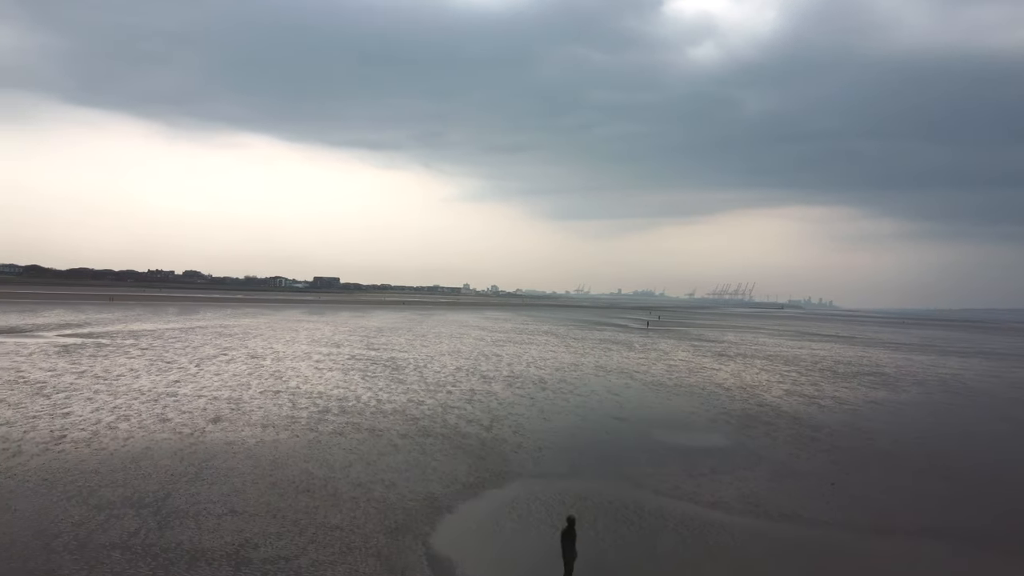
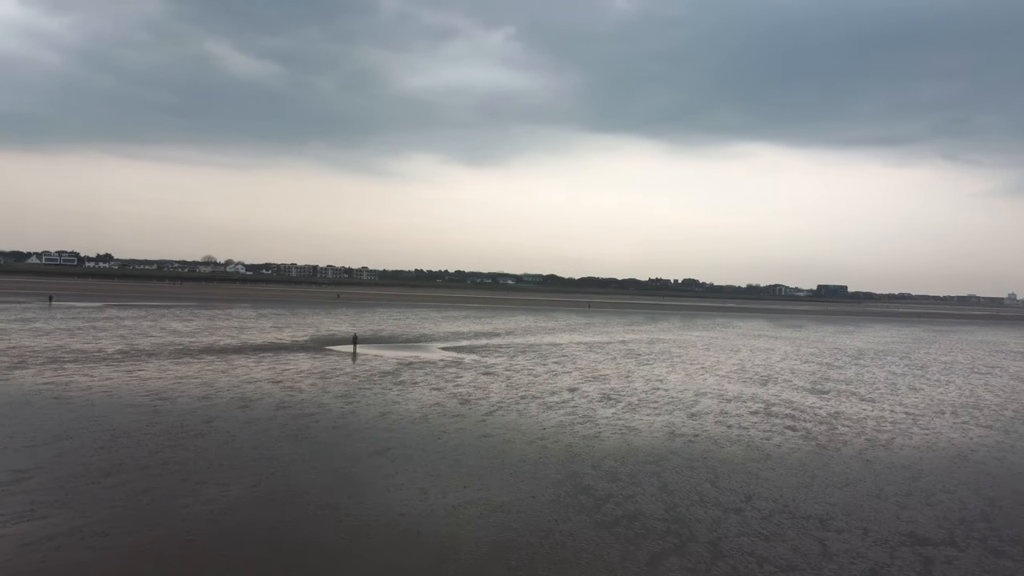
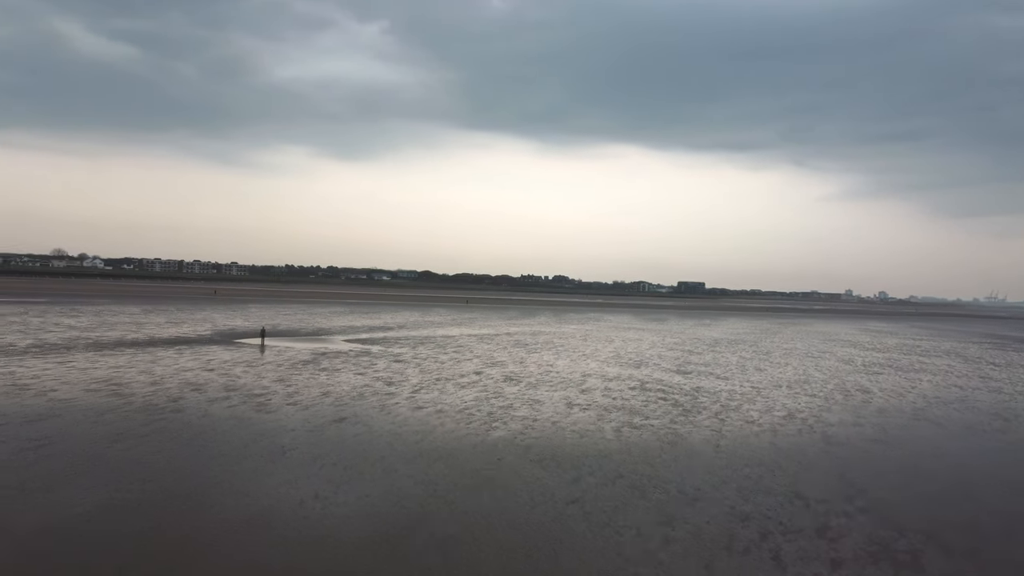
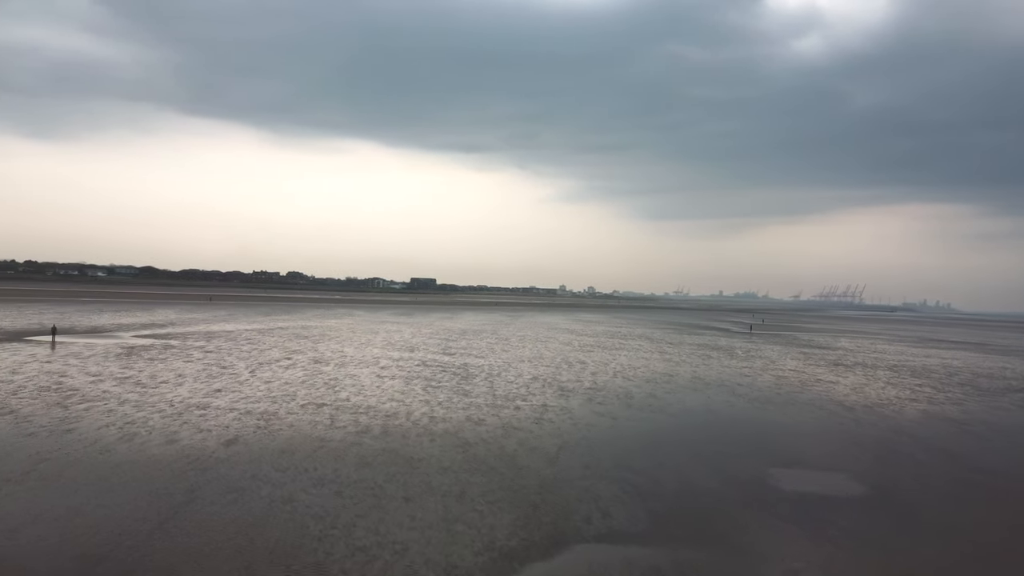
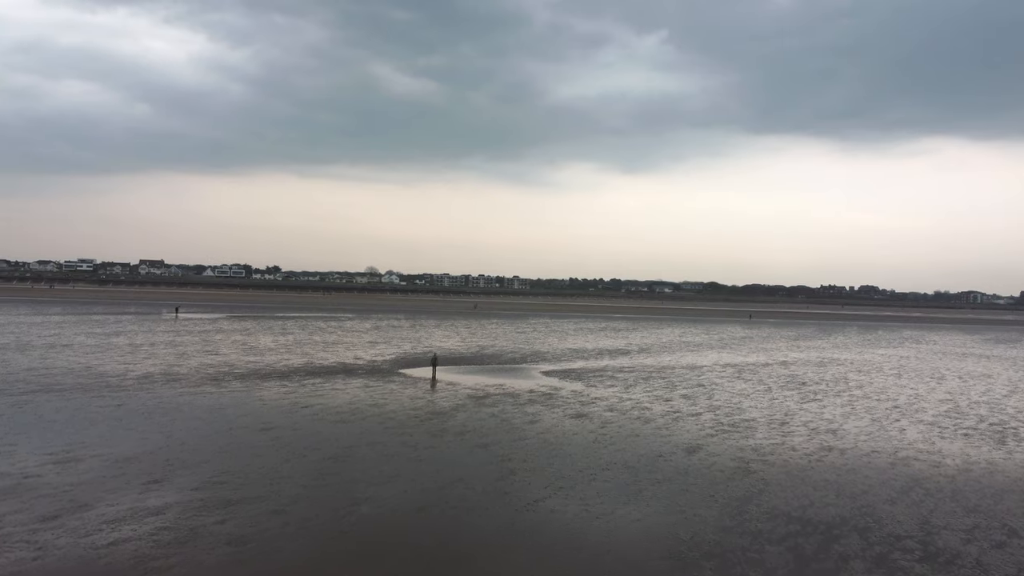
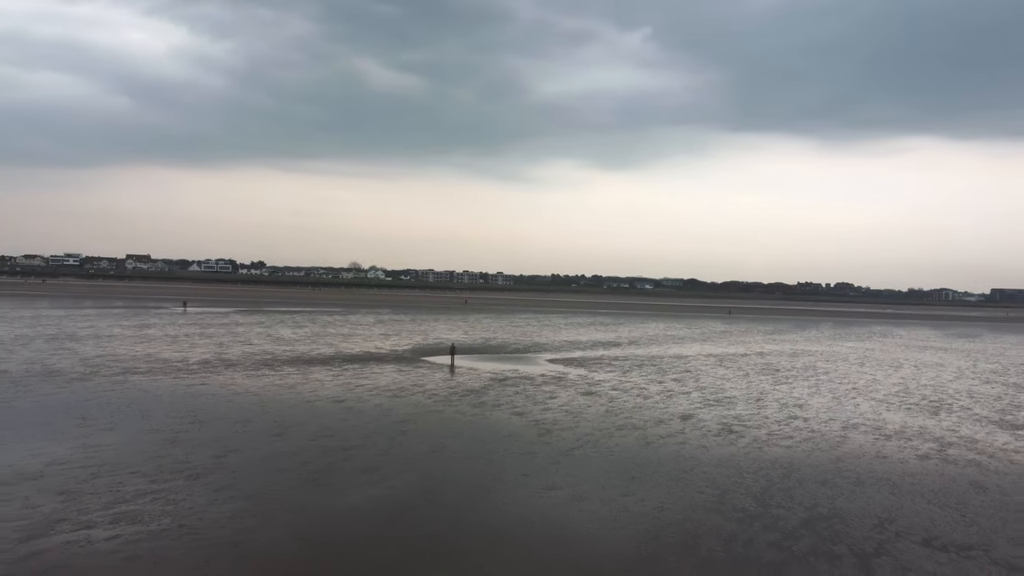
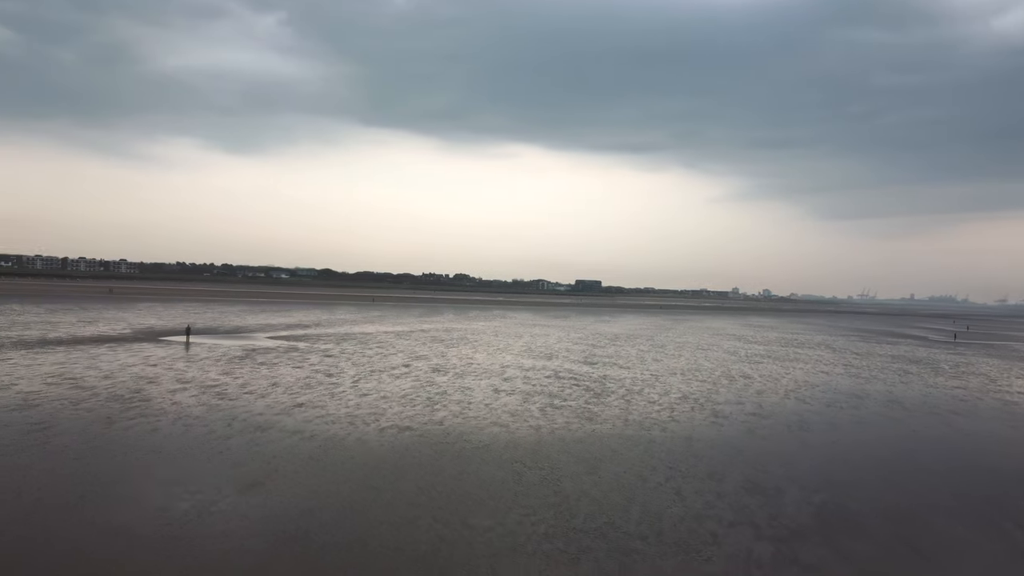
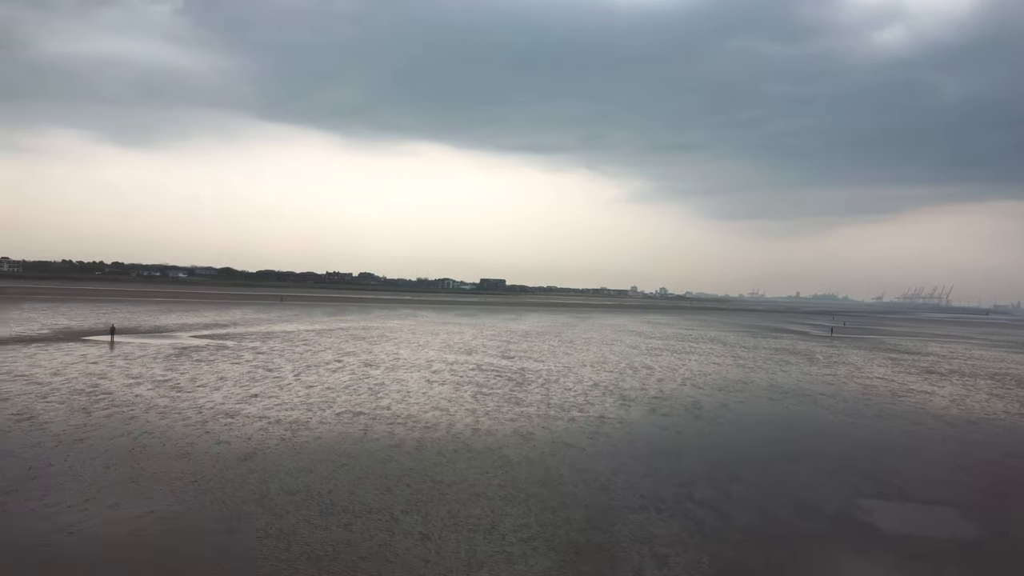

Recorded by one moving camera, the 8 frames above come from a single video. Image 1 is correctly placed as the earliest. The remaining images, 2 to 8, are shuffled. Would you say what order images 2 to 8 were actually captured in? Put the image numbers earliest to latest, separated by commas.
4, 8, 7, 3, 2, 6, 5
